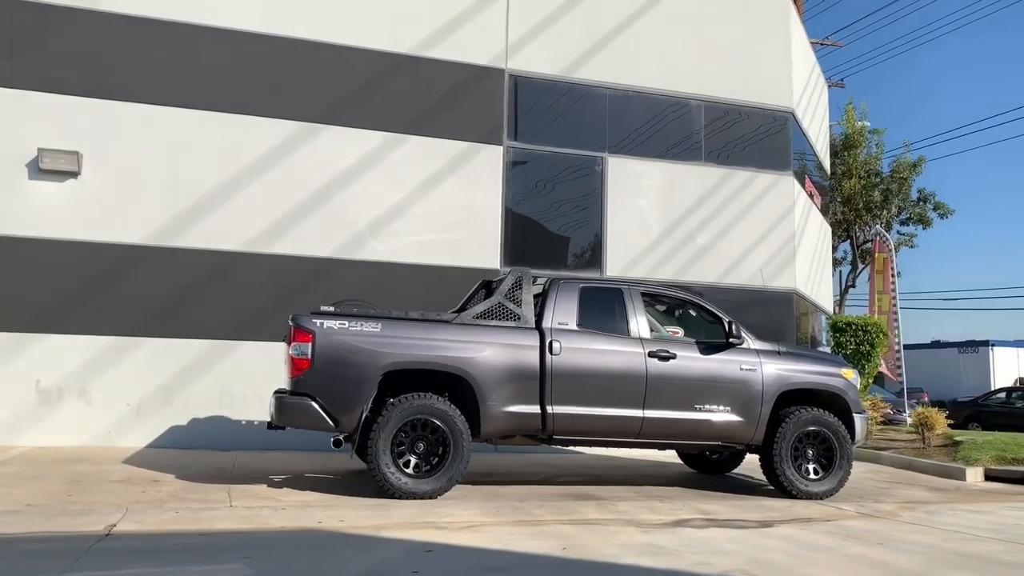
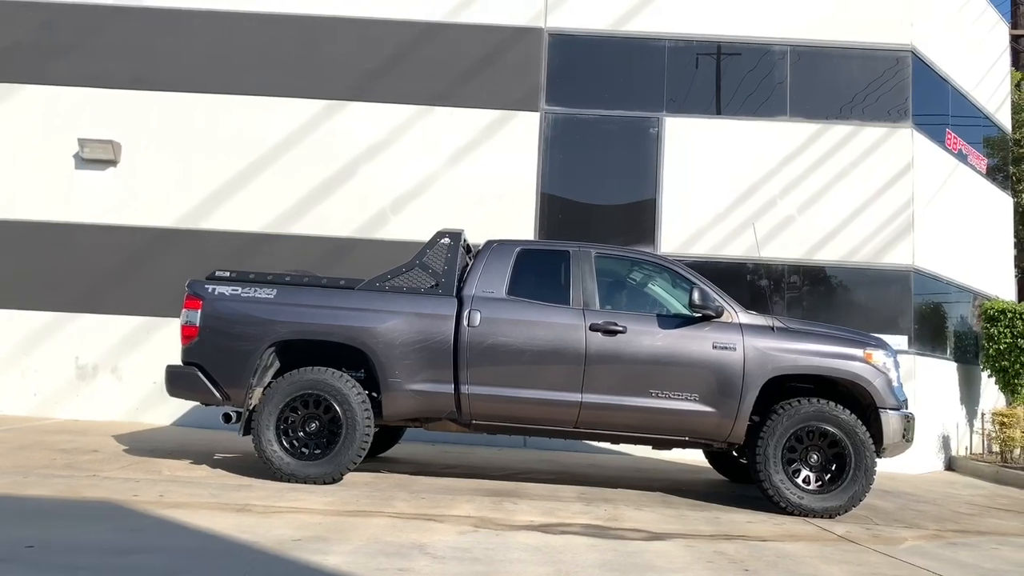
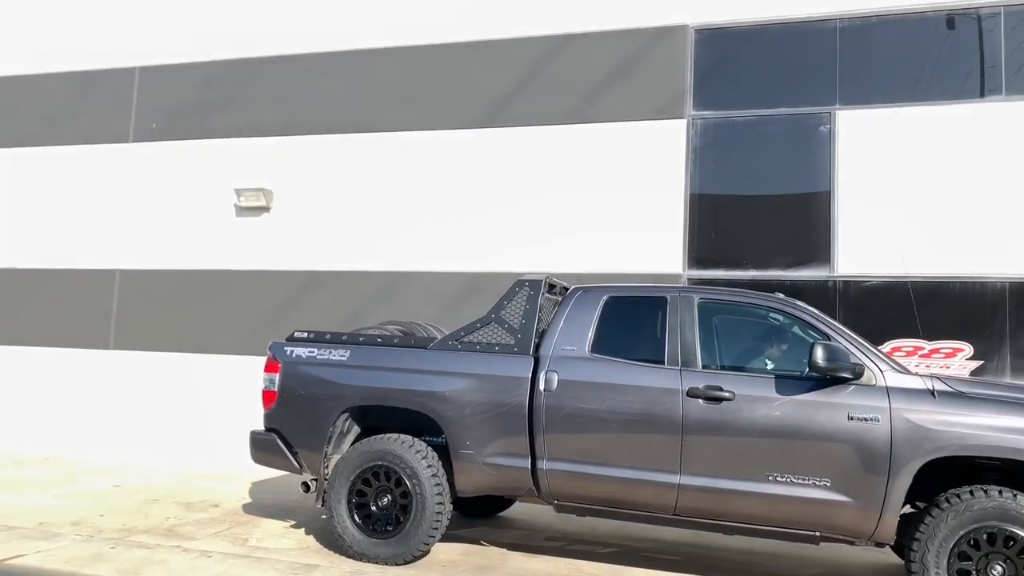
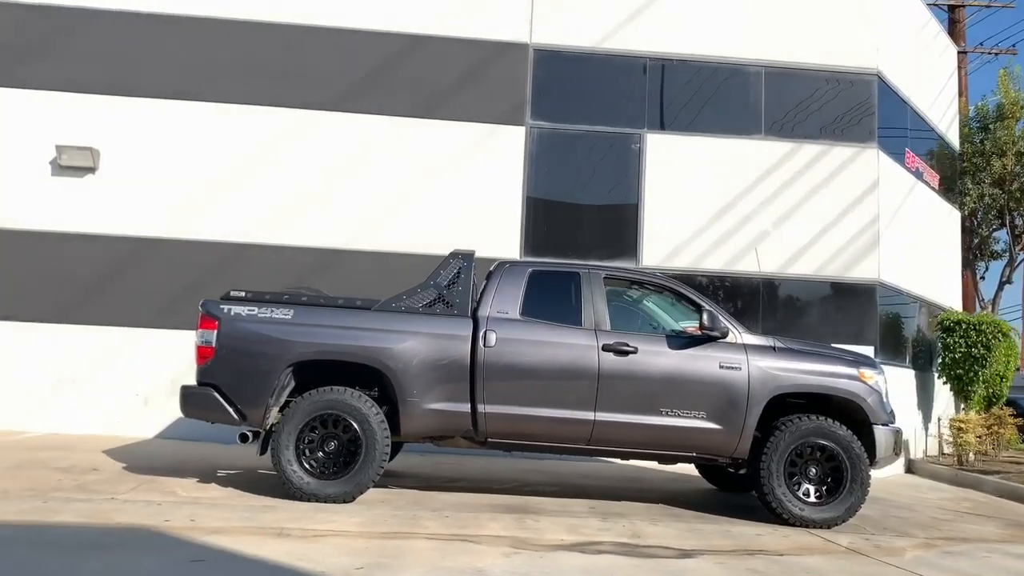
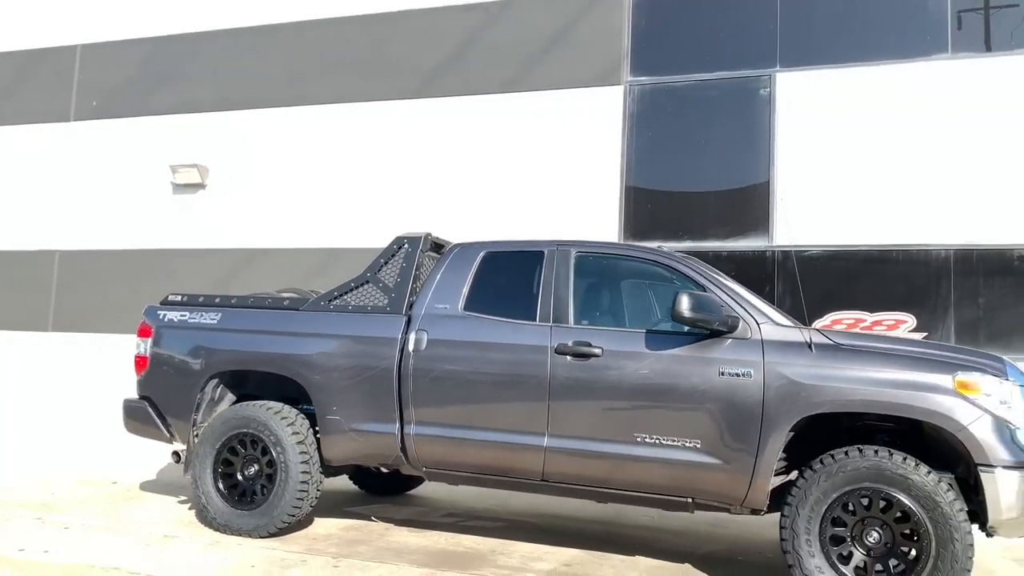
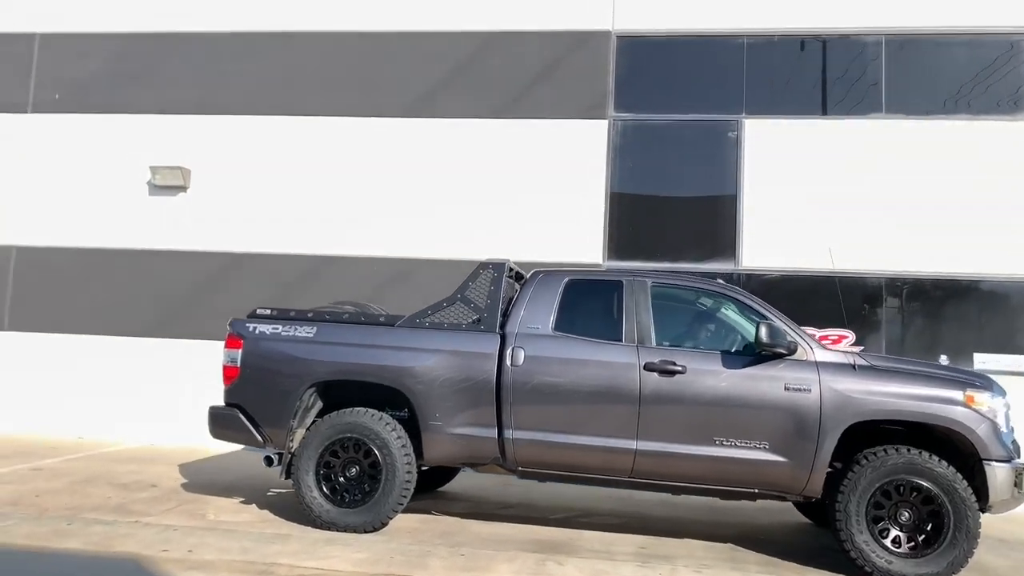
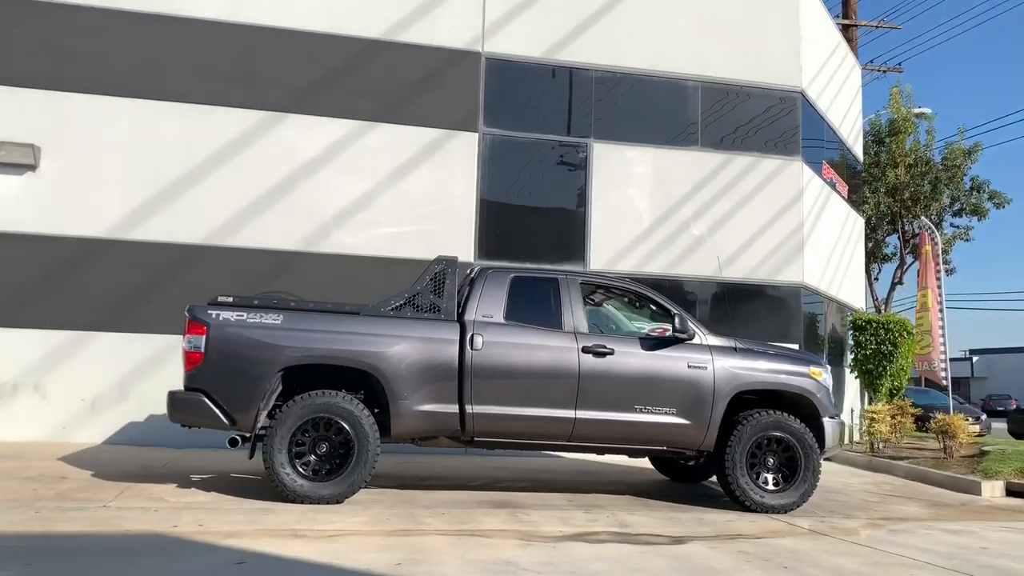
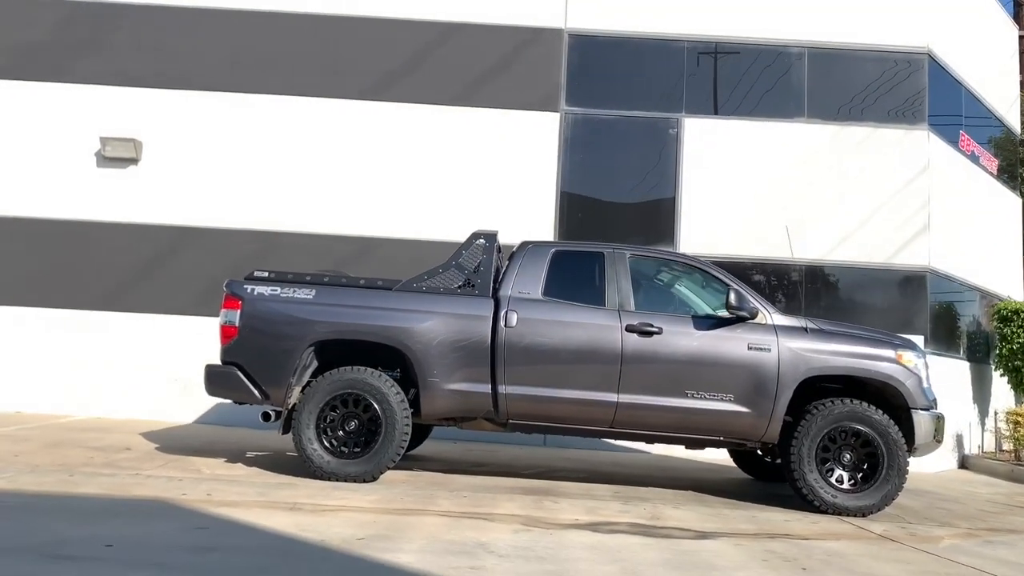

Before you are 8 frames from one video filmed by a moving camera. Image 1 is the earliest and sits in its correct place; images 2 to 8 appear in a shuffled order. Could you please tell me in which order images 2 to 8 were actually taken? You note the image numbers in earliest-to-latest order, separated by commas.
7, 4, 8, 2, 6, 3, 5
